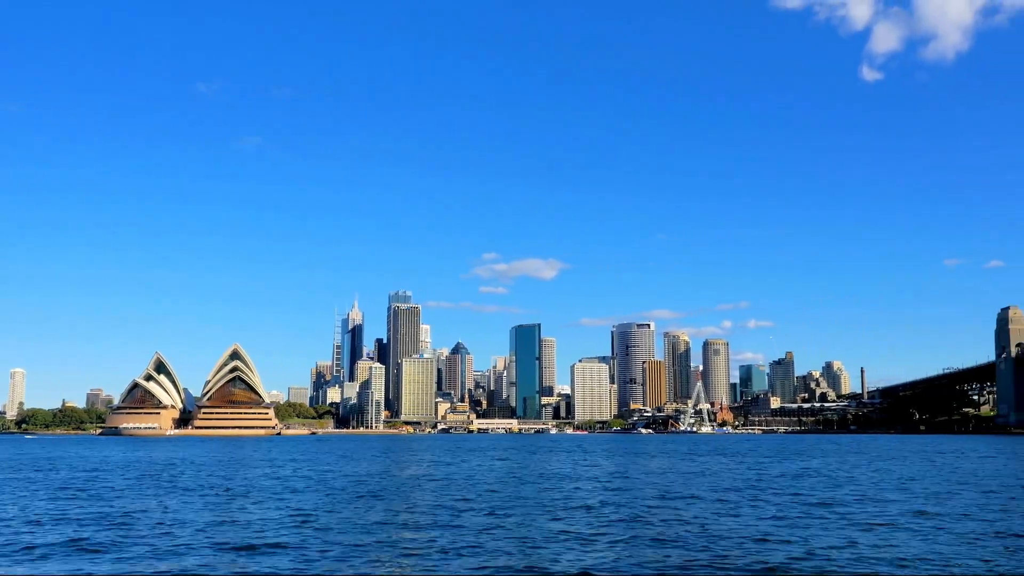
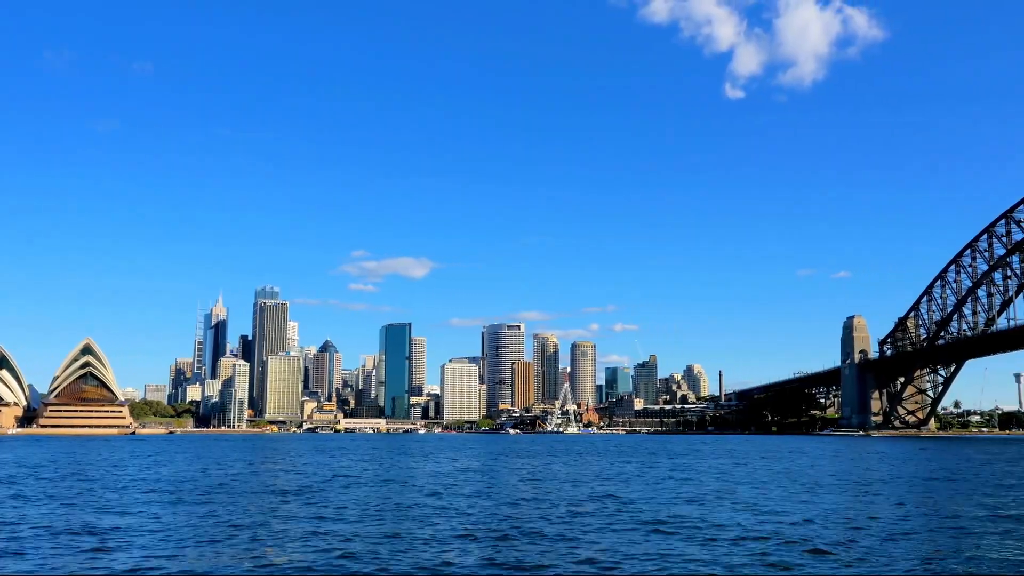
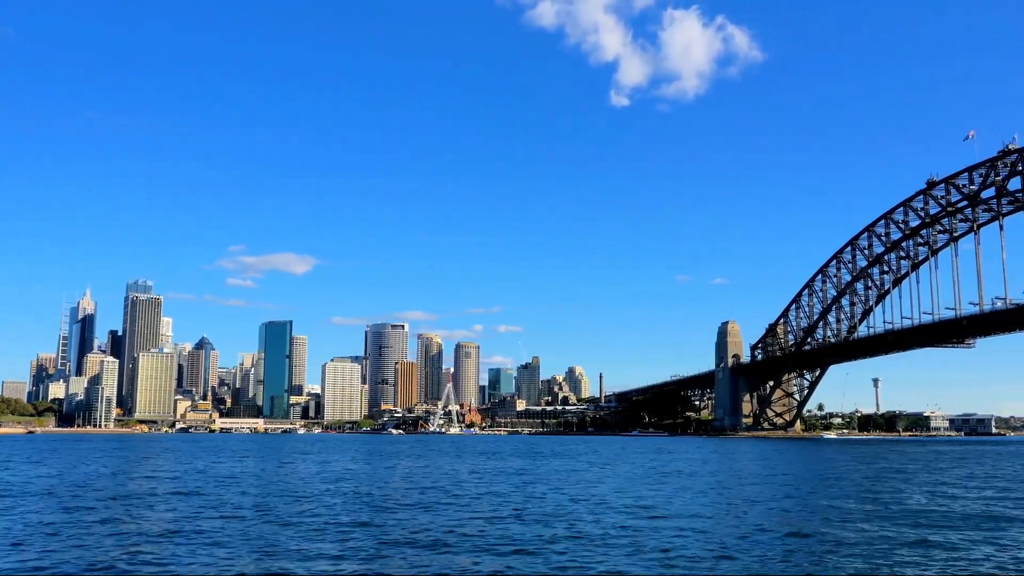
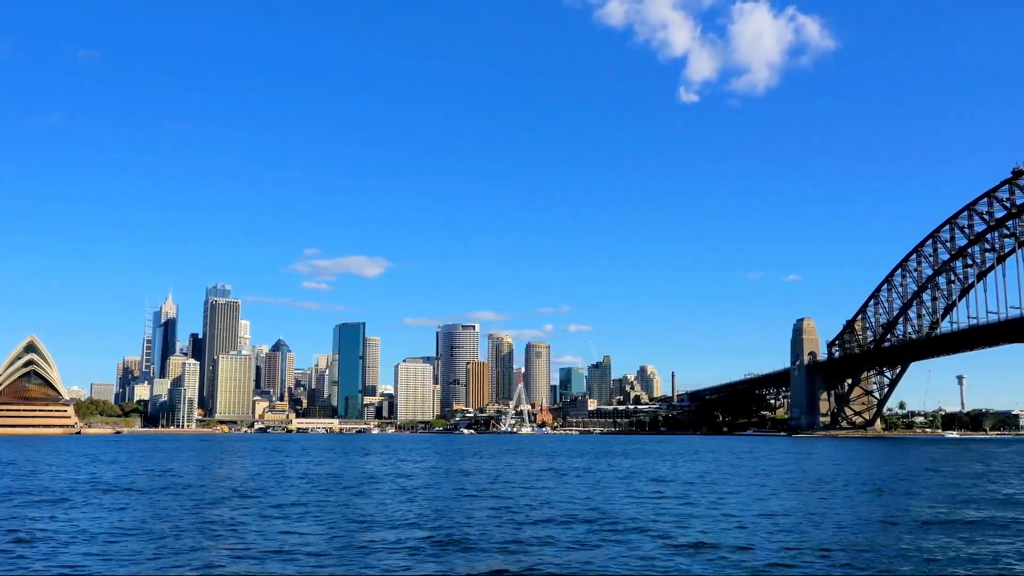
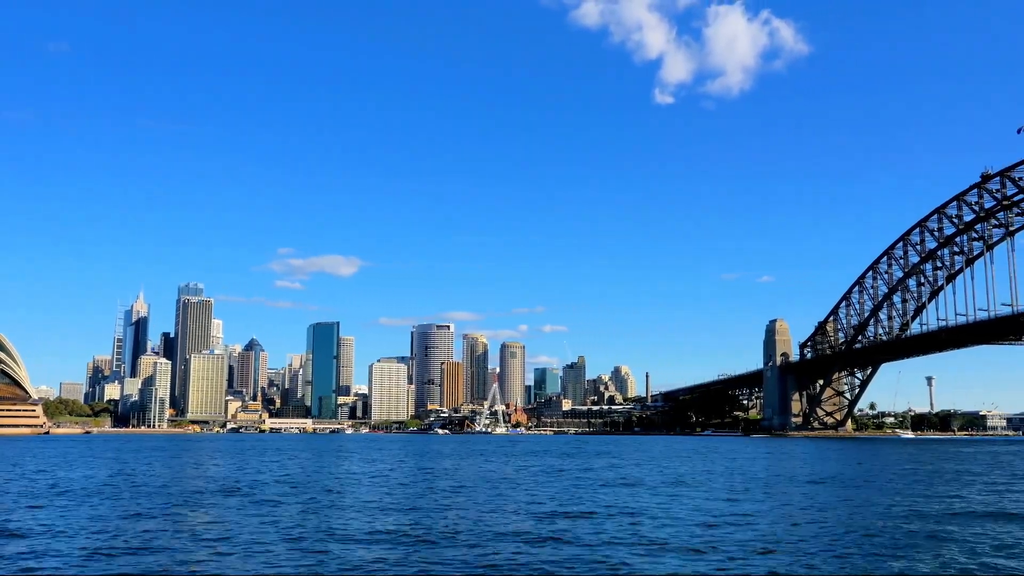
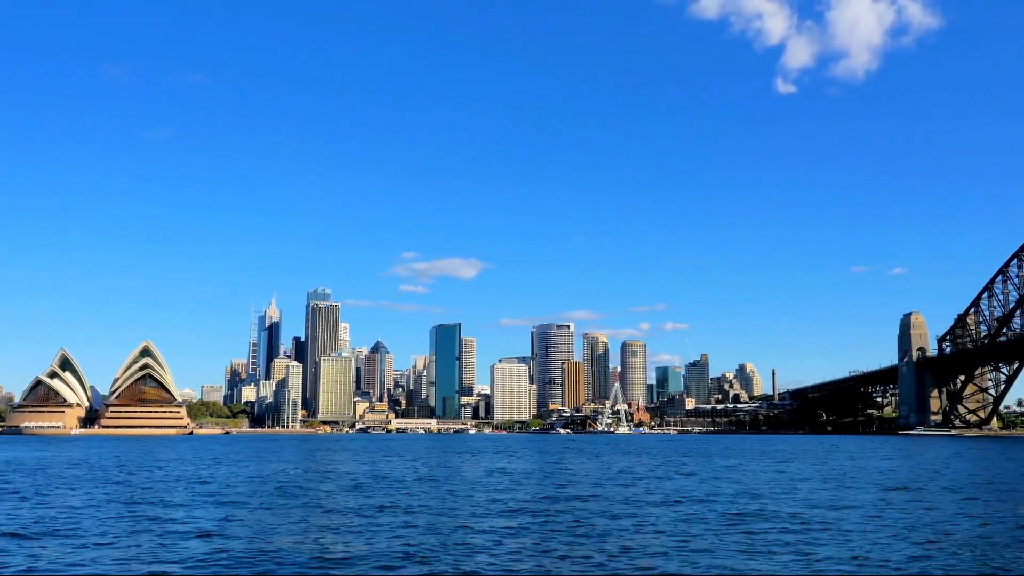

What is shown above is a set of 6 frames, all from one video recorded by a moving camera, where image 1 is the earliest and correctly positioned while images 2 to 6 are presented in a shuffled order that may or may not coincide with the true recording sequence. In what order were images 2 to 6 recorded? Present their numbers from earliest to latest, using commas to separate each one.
6, 2, 4, 5, 3
